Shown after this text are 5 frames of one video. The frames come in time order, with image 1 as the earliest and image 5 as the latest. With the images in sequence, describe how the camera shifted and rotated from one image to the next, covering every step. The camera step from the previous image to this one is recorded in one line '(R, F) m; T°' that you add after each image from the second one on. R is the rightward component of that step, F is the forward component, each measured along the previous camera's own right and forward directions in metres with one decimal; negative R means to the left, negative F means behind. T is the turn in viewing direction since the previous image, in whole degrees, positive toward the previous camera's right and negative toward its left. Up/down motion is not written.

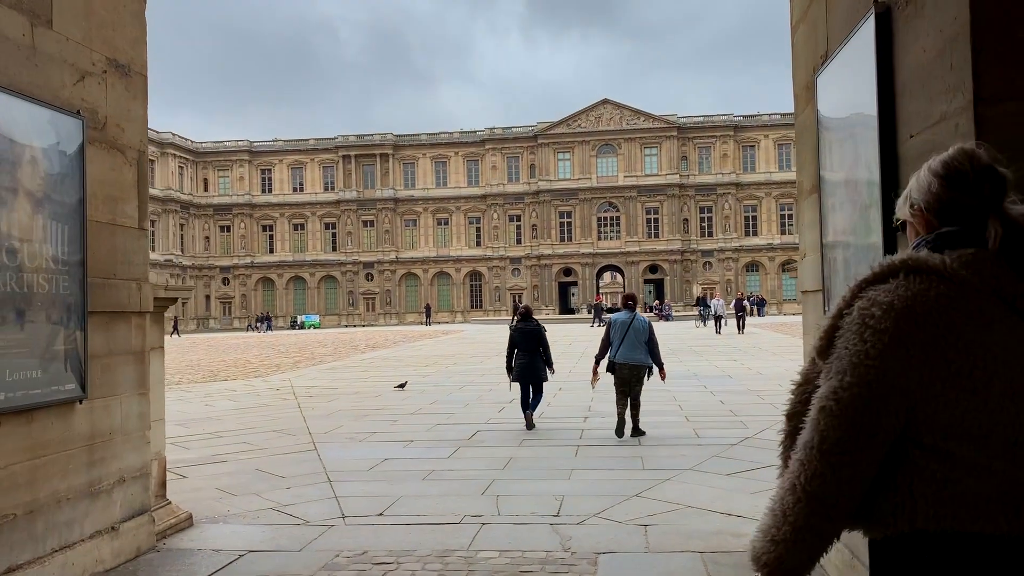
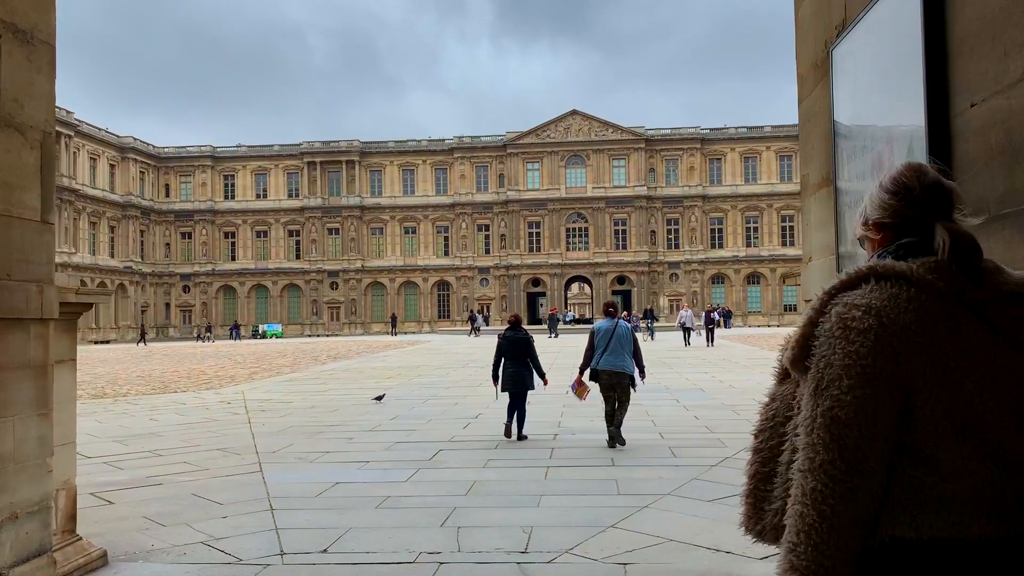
(0.0, +0.6) m; +2°
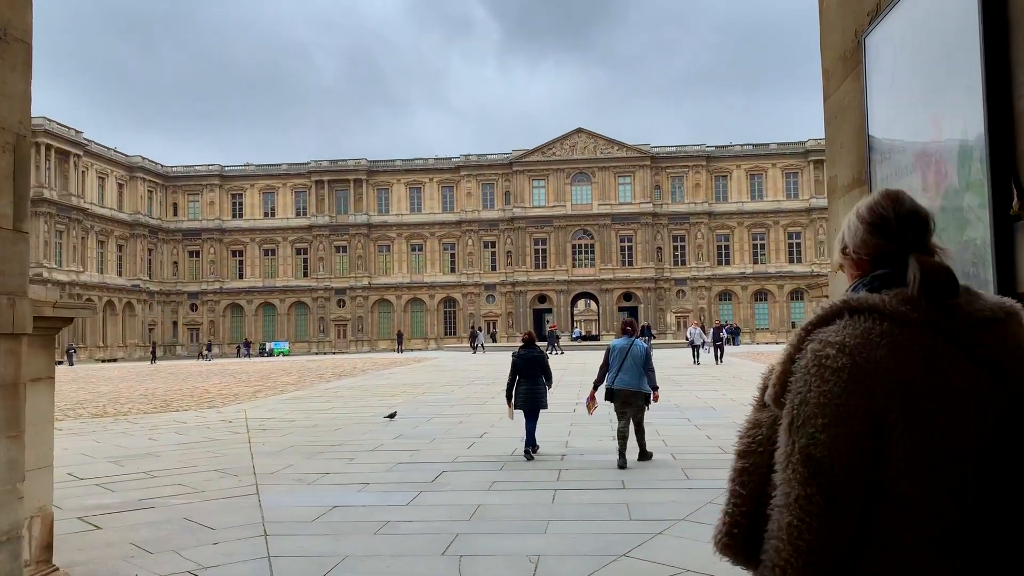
(0.0, +0.3) m; 0°
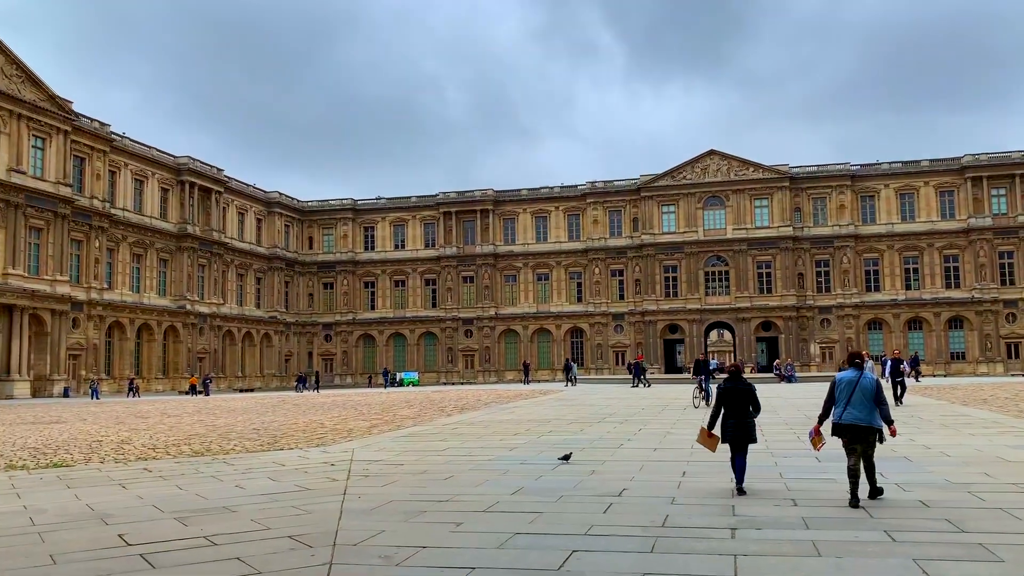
(-0.2, +2.0) m; -9°
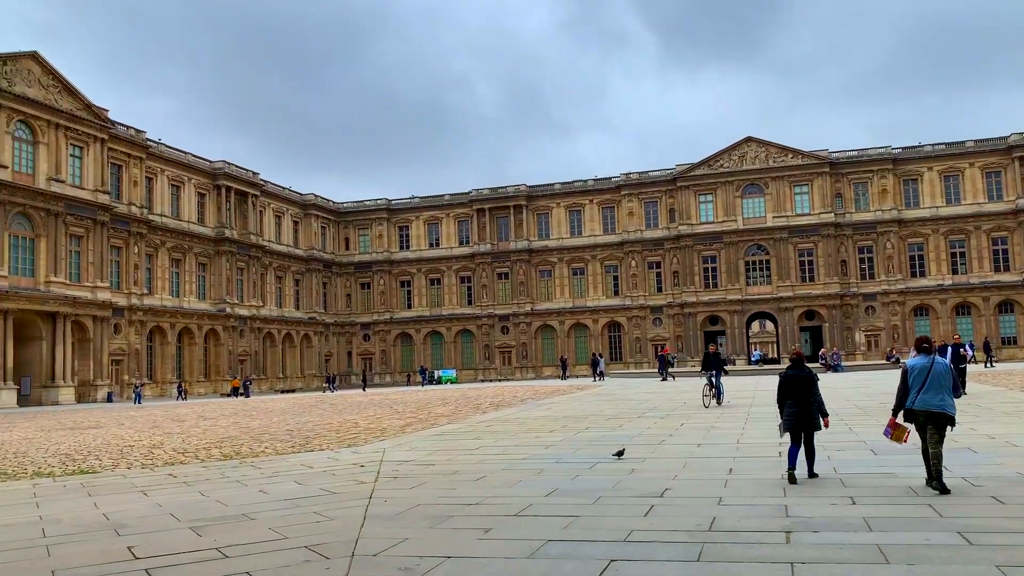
(+0.1, +0.5) m; -3°
